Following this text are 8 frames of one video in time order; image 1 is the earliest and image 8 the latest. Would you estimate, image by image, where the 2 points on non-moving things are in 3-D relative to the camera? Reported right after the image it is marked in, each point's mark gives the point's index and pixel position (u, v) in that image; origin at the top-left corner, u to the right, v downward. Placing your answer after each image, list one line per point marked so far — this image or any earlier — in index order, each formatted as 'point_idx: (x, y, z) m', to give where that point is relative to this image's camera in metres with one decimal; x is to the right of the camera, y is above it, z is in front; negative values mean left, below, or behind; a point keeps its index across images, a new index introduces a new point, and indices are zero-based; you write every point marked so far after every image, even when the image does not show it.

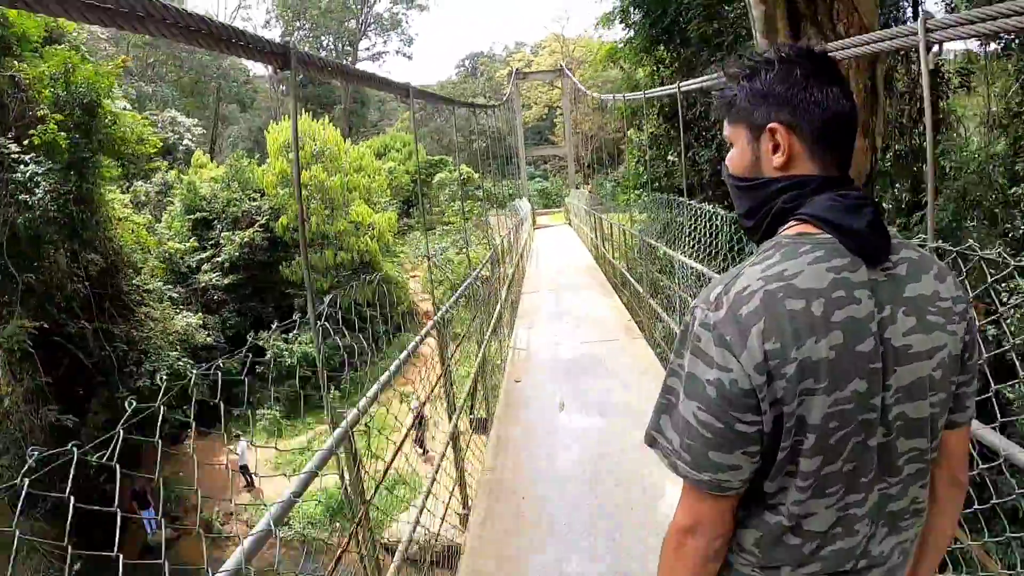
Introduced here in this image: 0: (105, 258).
0: (-4.1, +0.3, +7.1) m
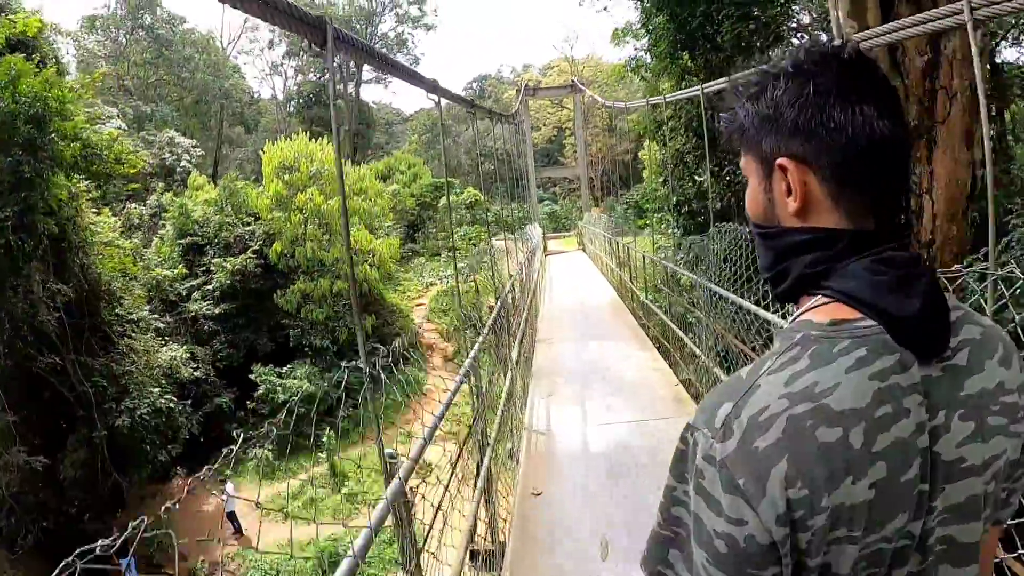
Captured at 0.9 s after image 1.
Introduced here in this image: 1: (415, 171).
0: (-4.0, 0.0, +6.6) m
1: (-1.5, +1.8, +11.0) m
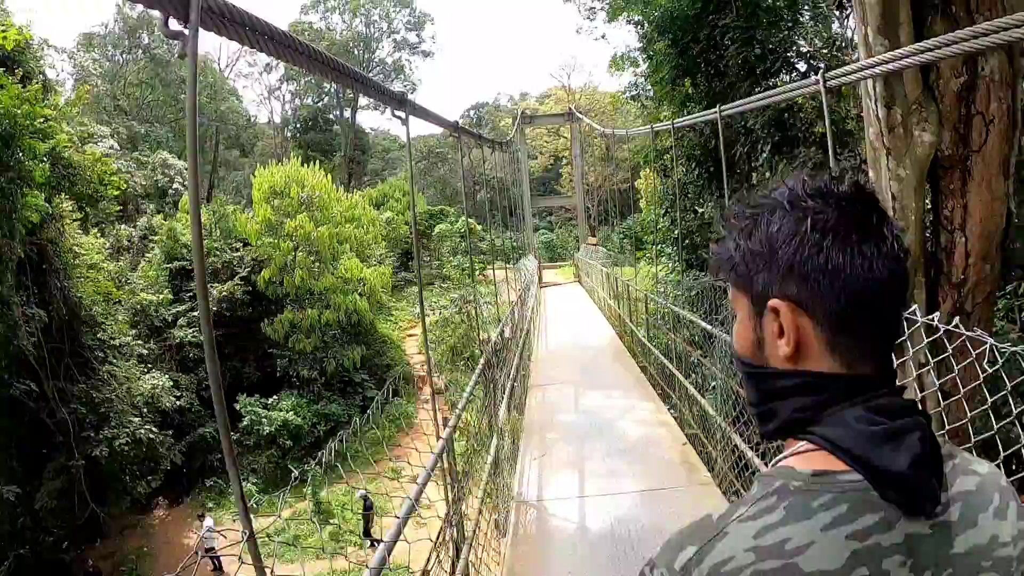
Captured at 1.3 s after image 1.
0: (-4.1, -0.2, +6.4) m
1: (-1.6, +1.4, +10.8) m
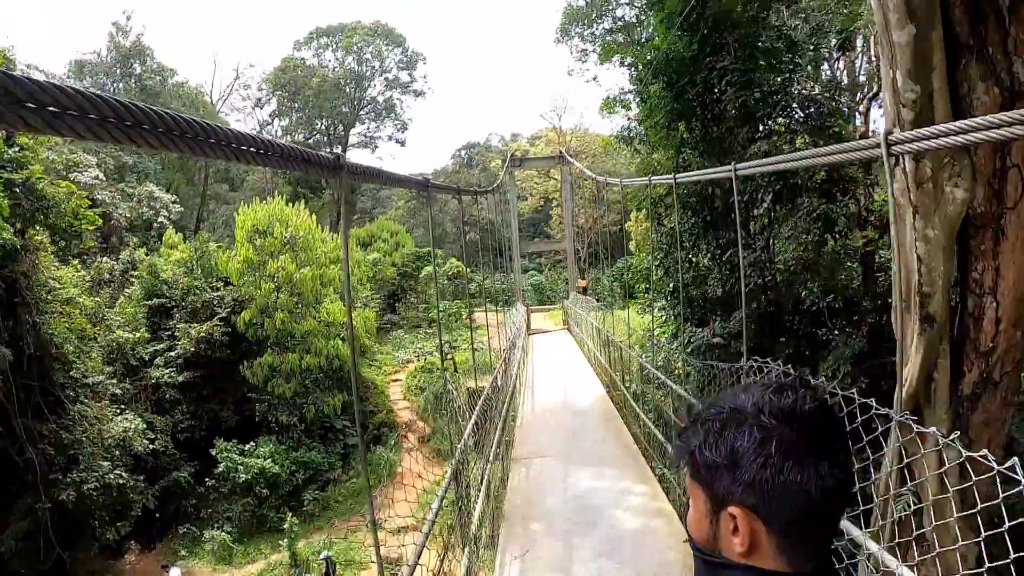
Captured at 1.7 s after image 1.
0: (-4.2, -0.5, +6.1) m
1: (-1.7, +0.7, +10.7) m
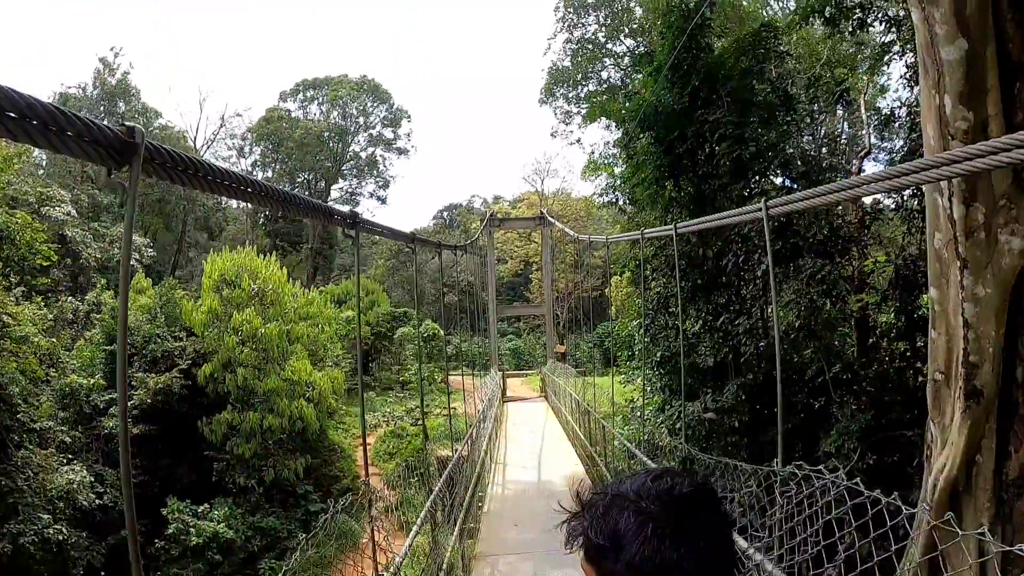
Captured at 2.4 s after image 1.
0: (-4.4, -0.9, +5.7) m
1: (-2.1, -0.1, +10.4) m
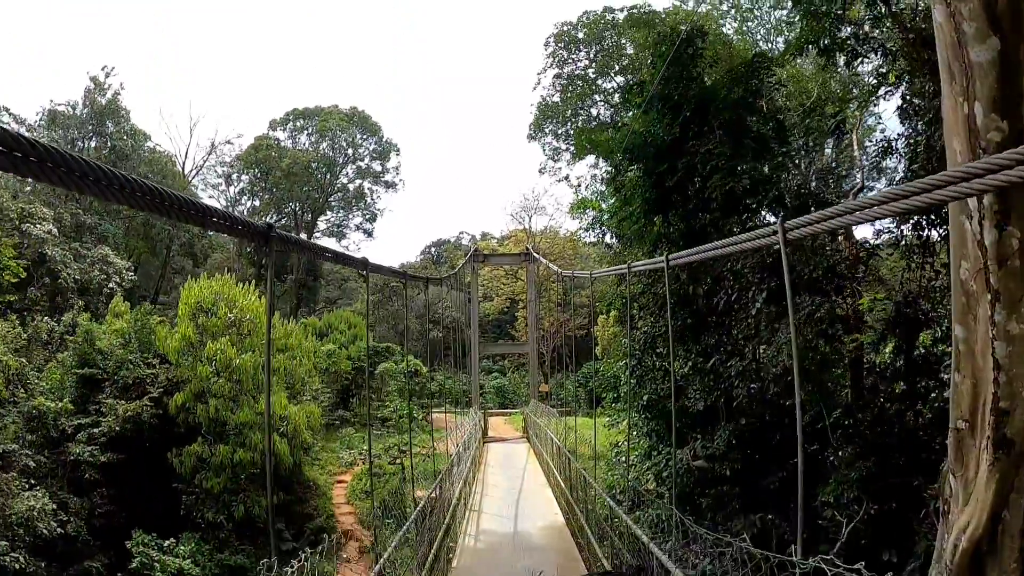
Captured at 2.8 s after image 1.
0: (-4.6, -1.1, +5.4) m
1: (-2.3, -0.6, +10.2) m
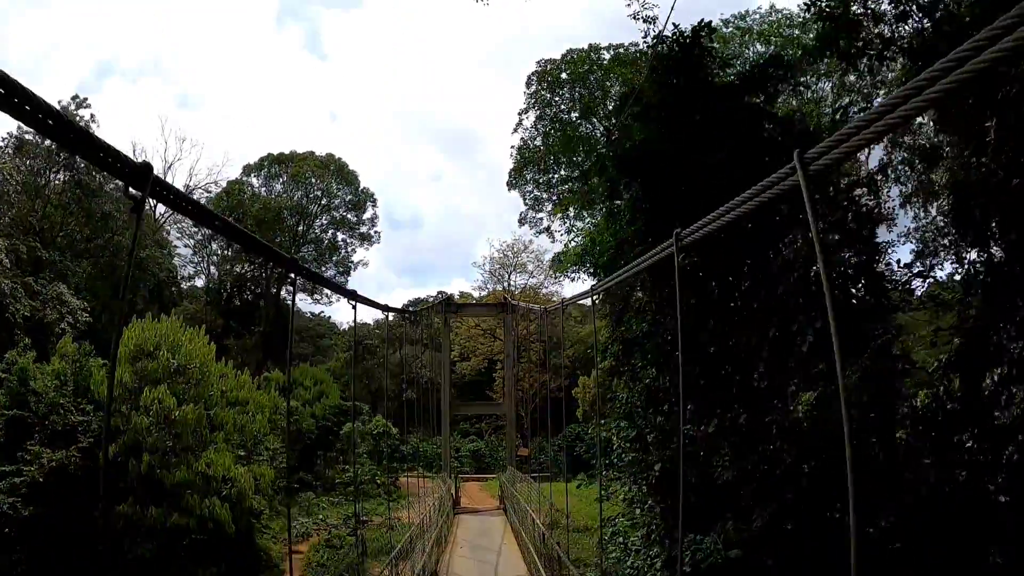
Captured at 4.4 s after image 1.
0: (-4.7, -1.3, +4.7) m
1: (-2.6, -1.3, +9.6) m
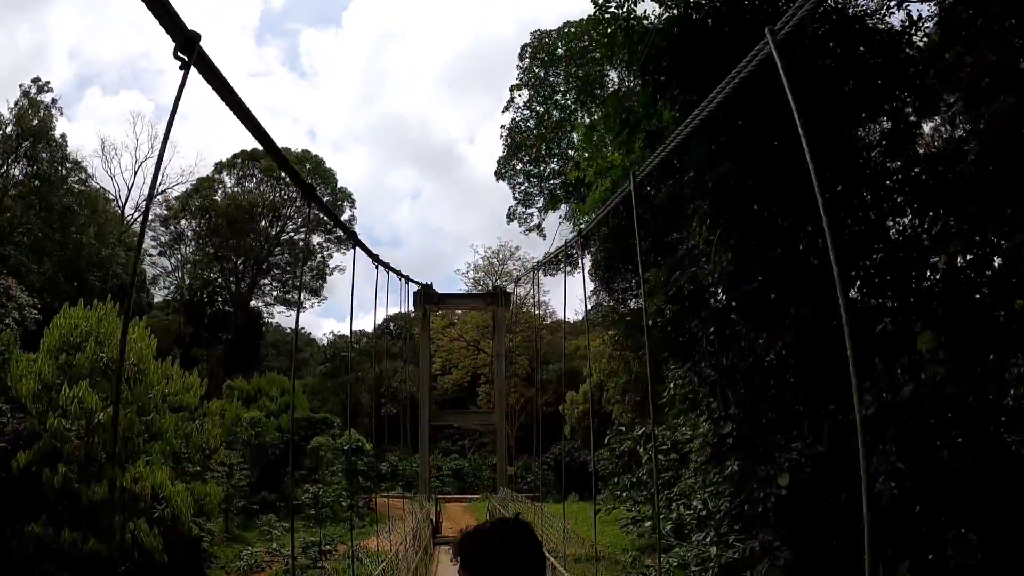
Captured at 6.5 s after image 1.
0: (-4.8, -1.2, +3.8) m
1: (-2.8, -1.3, +8.7) m
